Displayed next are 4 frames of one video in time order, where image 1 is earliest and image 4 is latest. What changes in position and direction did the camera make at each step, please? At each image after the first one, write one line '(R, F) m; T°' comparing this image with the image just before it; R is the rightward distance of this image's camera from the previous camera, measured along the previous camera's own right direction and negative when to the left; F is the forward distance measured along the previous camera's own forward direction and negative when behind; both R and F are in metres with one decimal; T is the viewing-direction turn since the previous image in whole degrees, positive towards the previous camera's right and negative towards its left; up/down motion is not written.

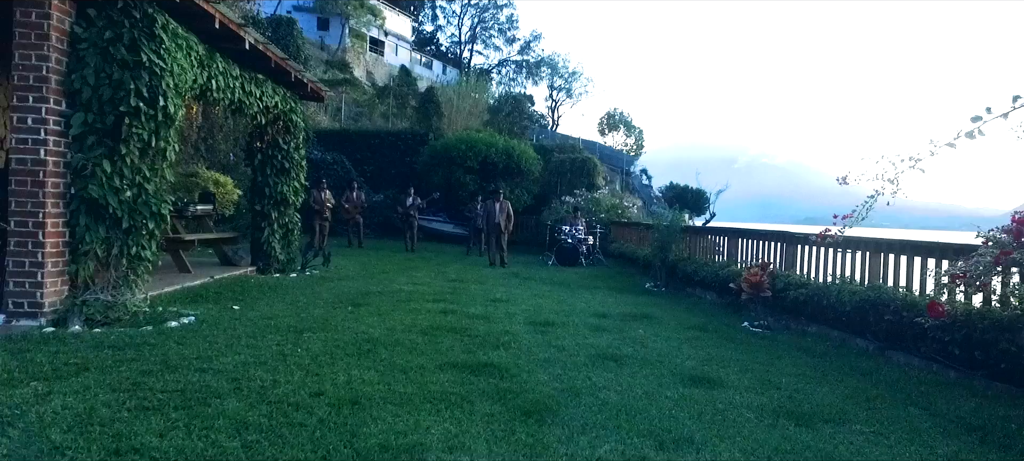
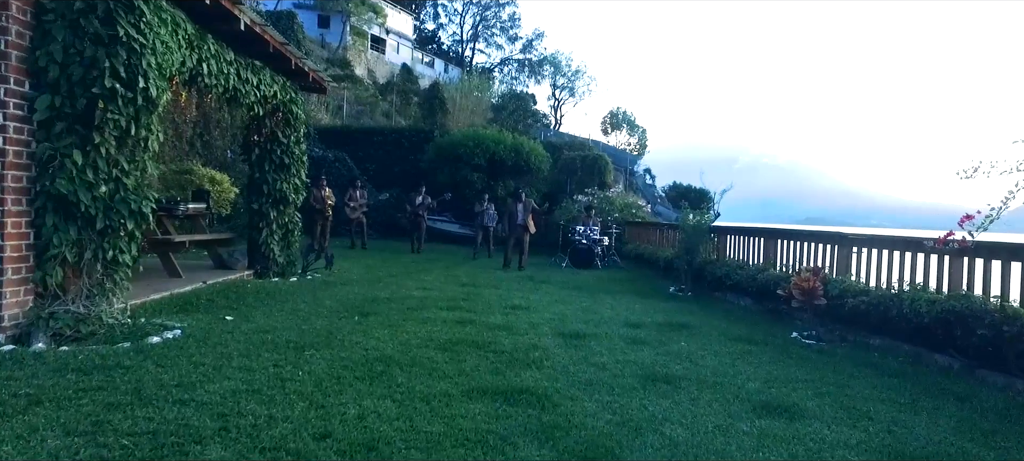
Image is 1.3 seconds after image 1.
(-0.3, +0.8) m; 0°
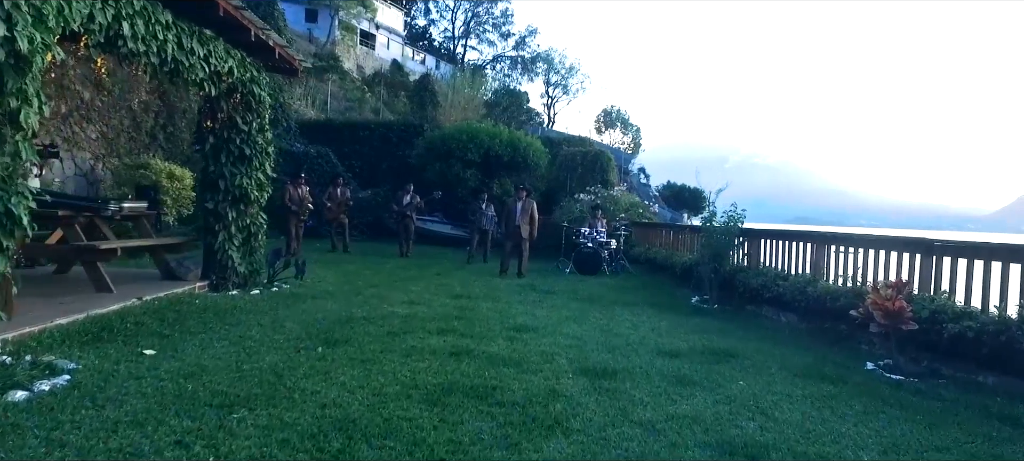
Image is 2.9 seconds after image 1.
(-0.2, +1.6) m; +1°
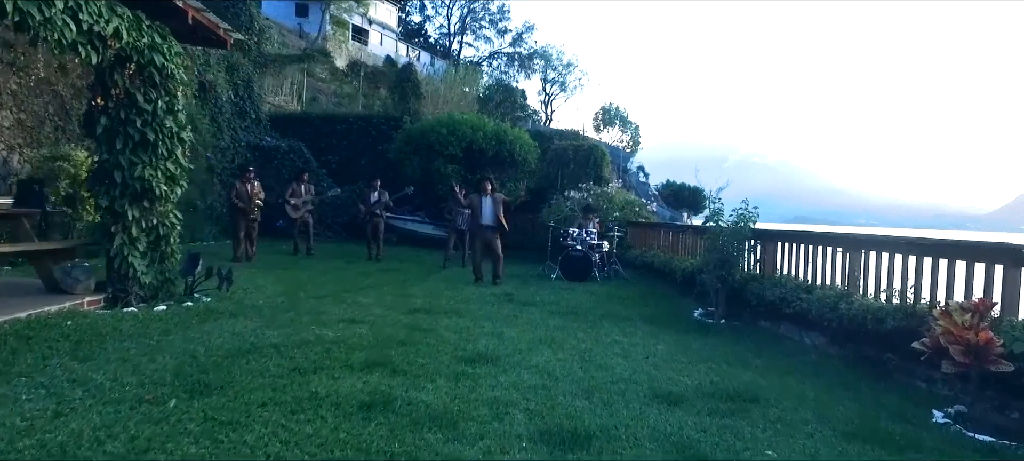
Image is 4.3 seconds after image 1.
(+0.4, +1.6) m; 0°
